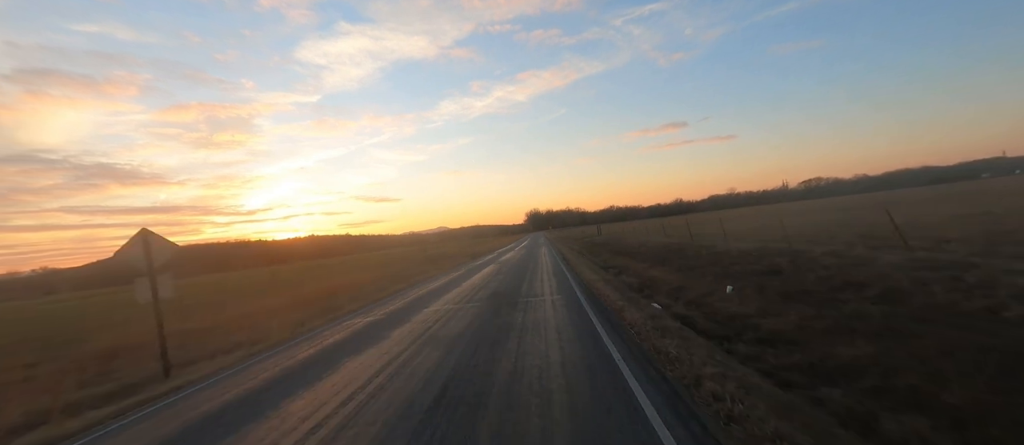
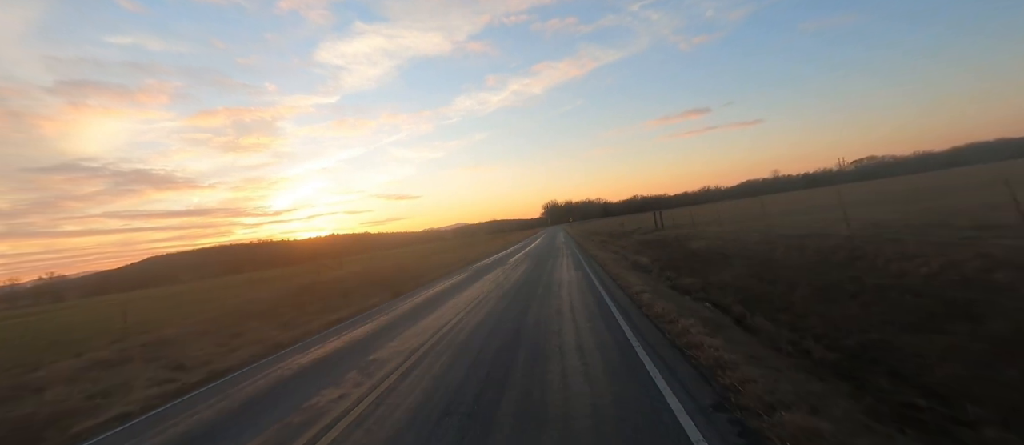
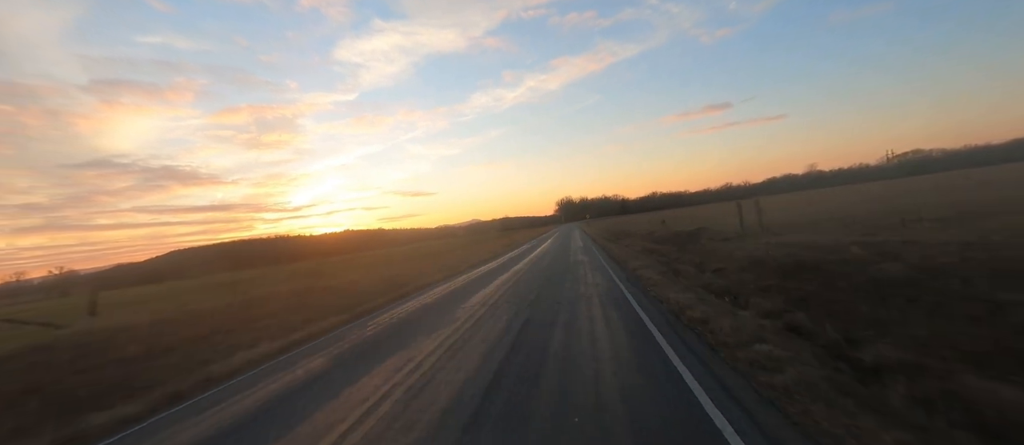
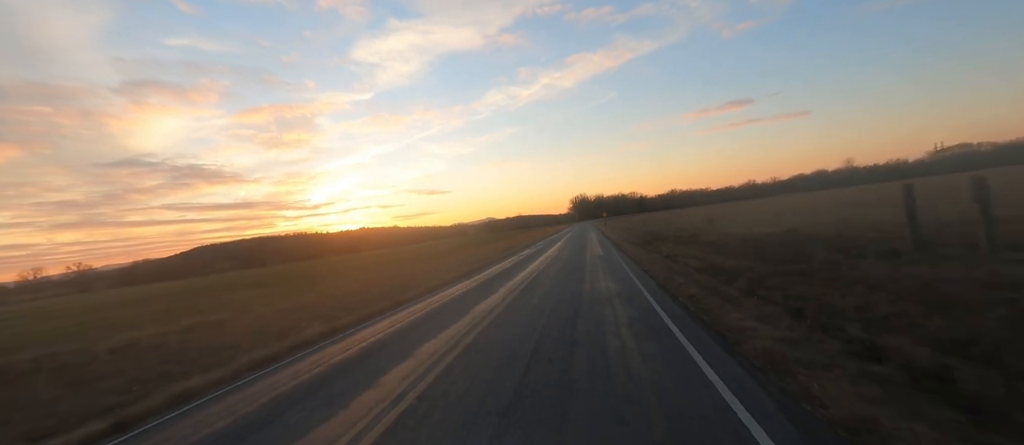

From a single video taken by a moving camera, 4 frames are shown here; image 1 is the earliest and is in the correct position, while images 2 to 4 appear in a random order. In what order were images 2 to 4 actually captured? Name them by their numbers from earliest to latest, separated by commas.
2, 3, 4
